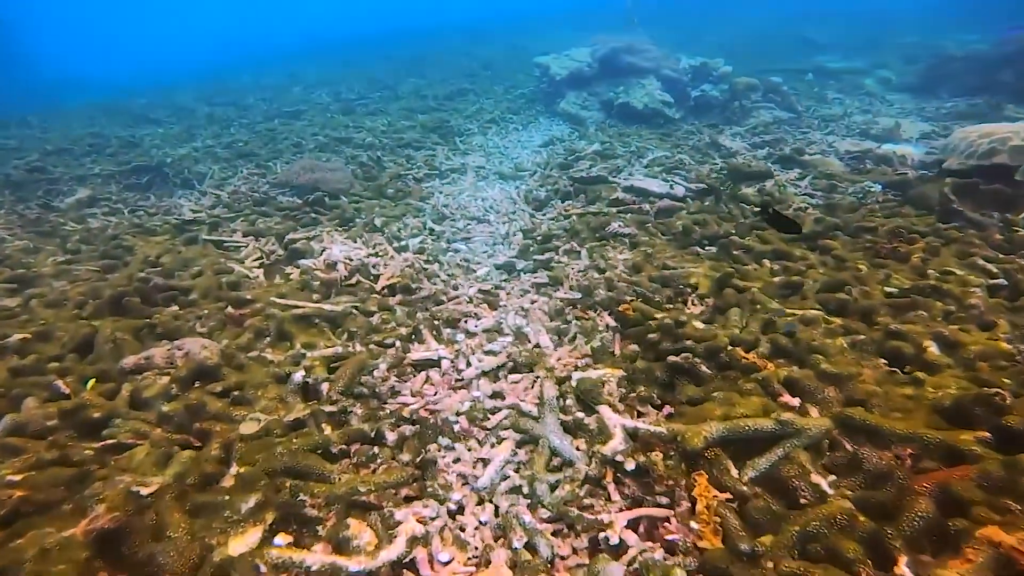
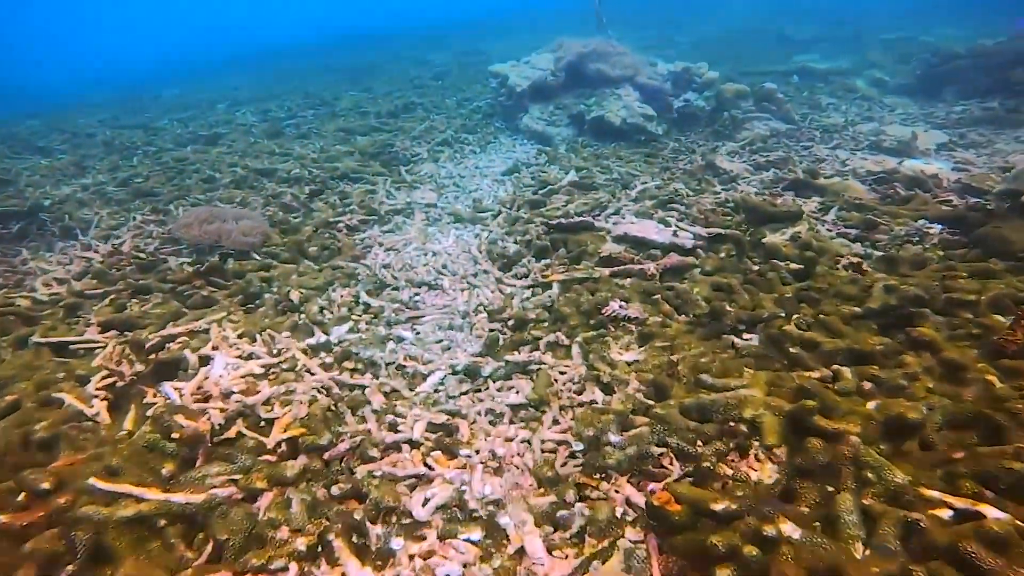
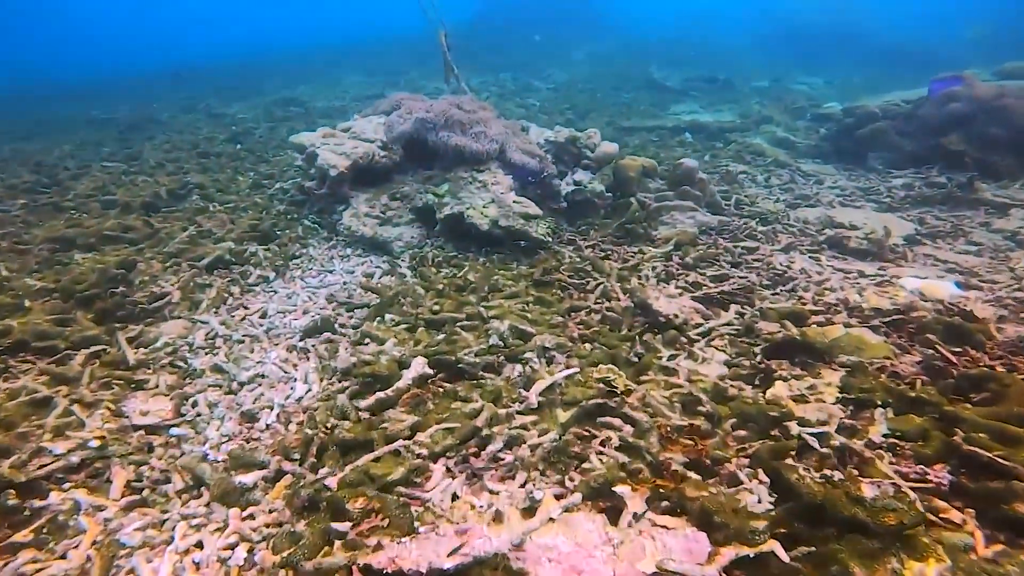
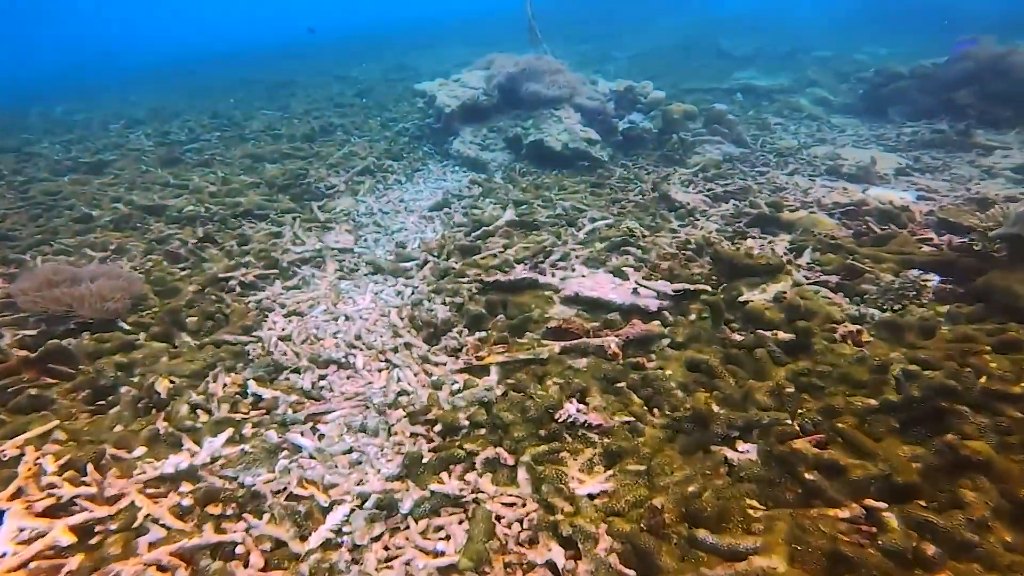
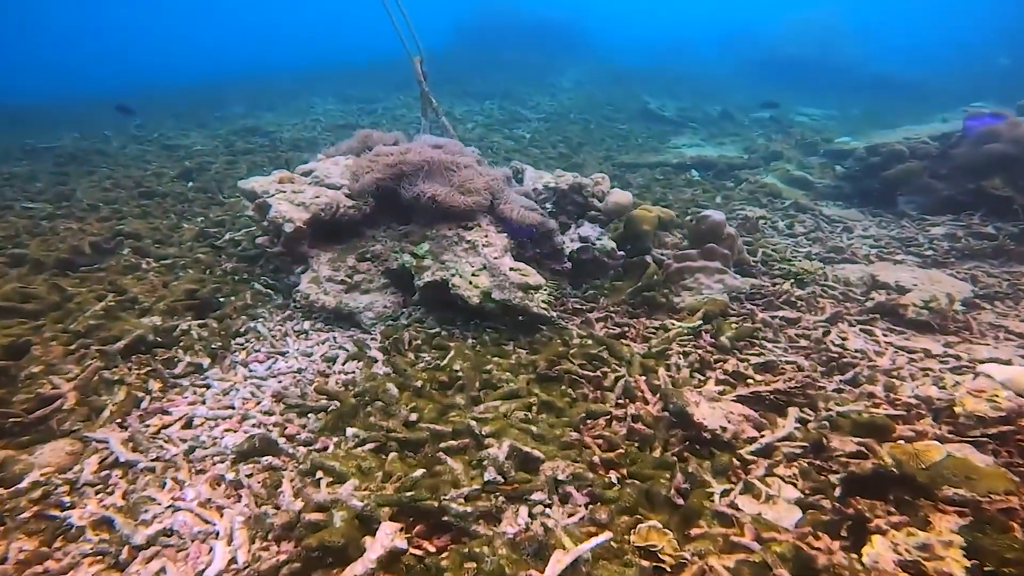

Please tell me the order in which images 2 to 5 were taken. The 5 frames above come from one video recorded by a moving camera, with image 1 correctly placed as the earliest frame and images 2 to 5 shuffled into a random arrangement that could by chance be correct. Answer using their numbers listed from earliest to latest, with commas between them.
2, 4, 3, 5
